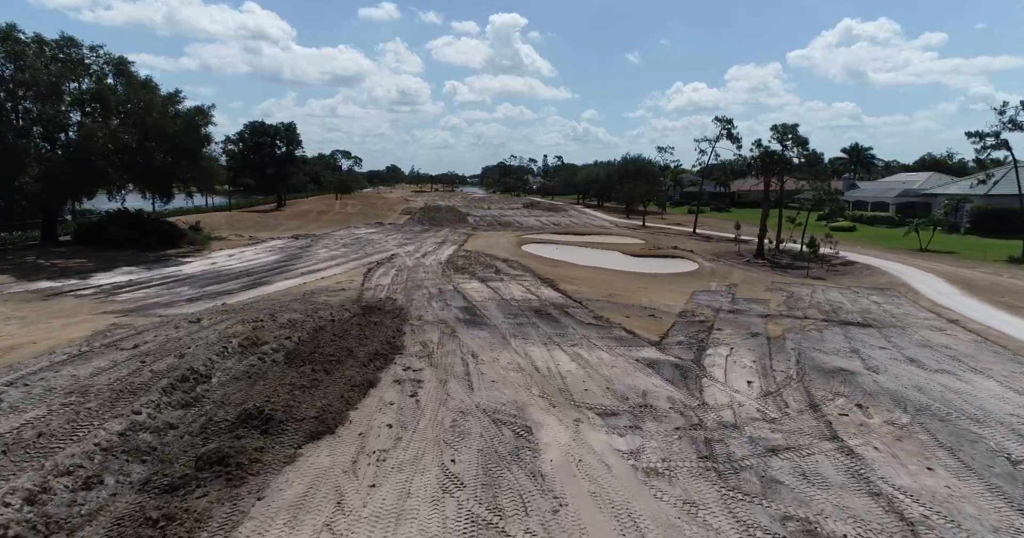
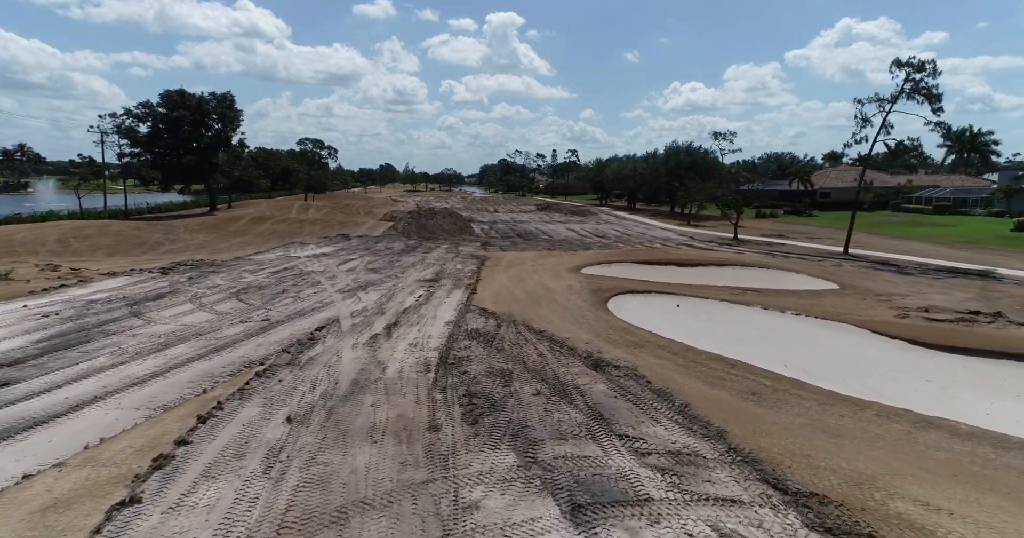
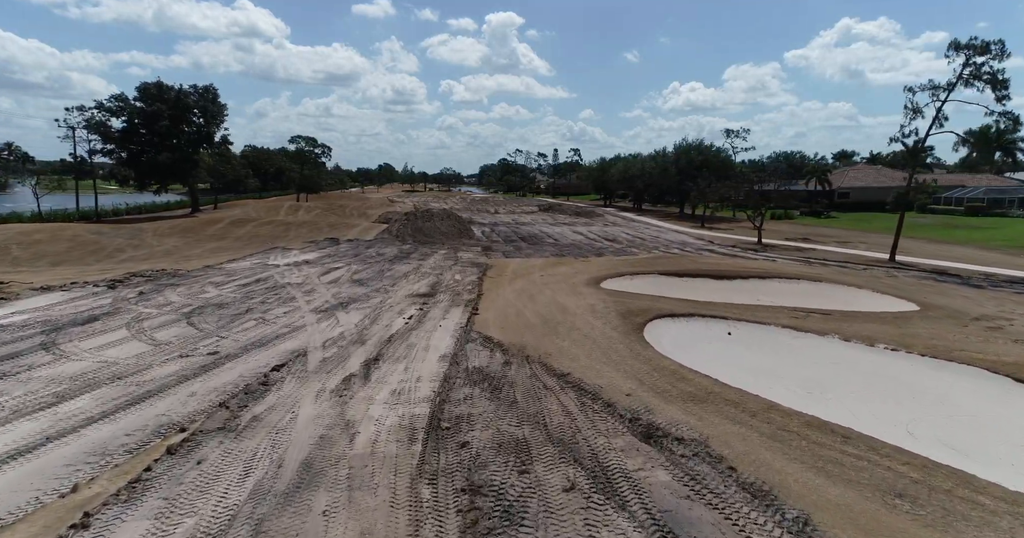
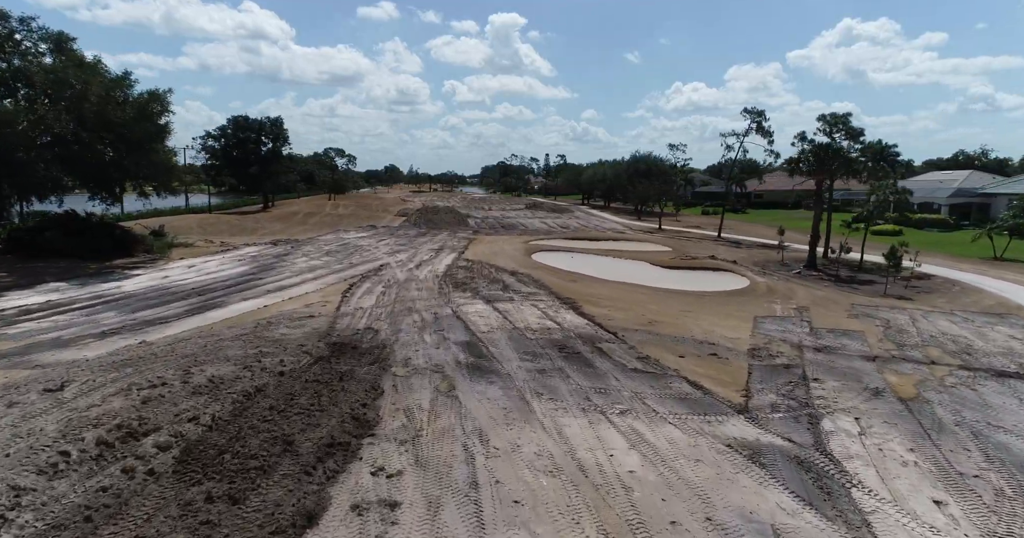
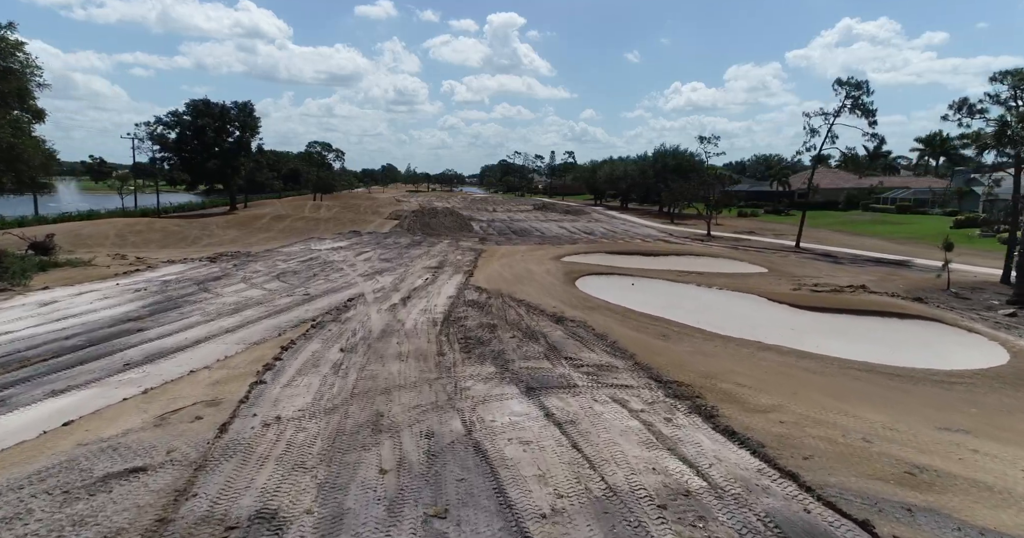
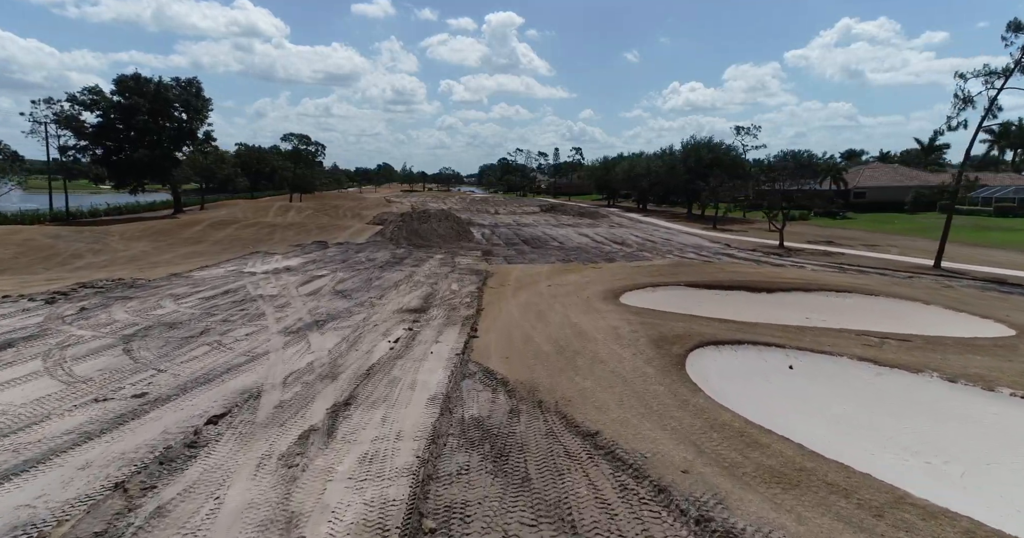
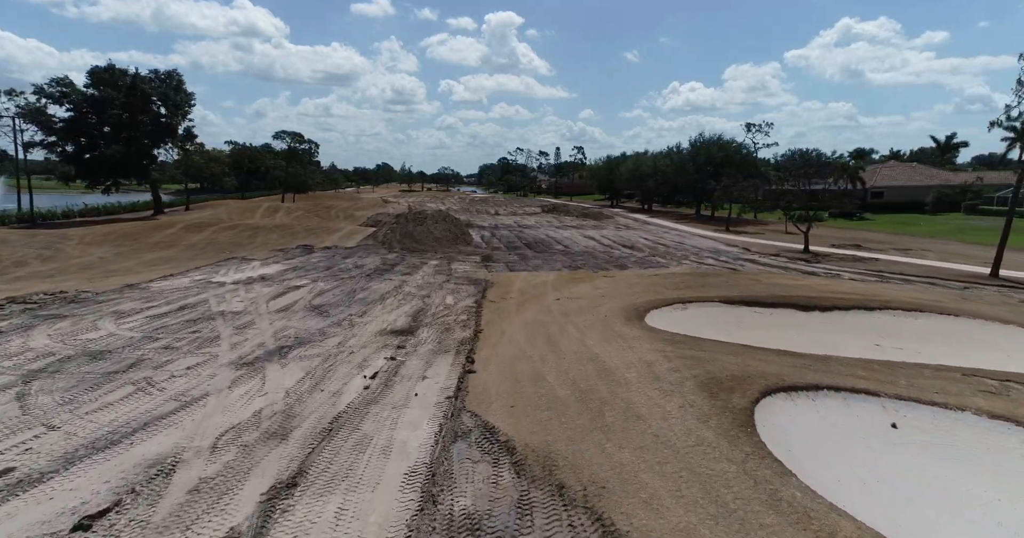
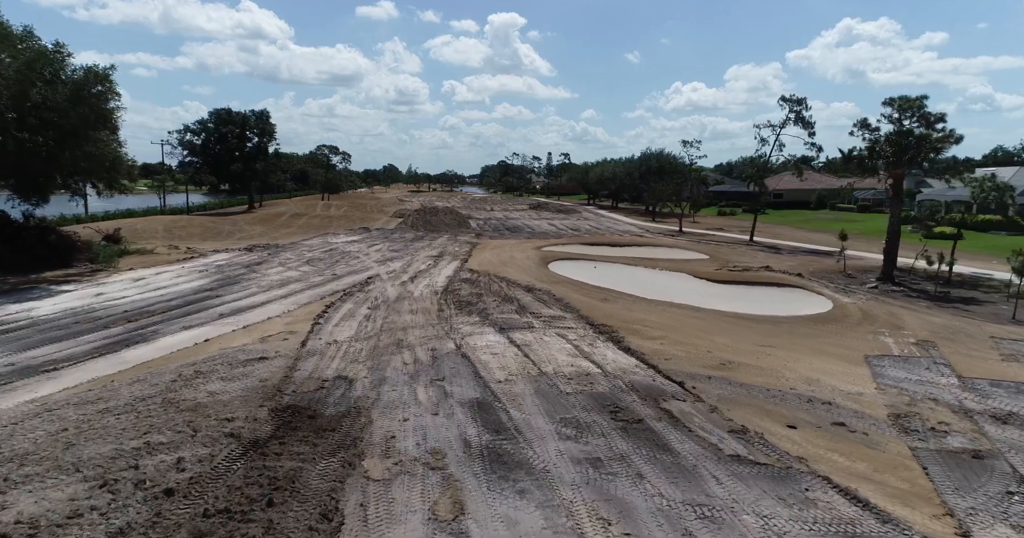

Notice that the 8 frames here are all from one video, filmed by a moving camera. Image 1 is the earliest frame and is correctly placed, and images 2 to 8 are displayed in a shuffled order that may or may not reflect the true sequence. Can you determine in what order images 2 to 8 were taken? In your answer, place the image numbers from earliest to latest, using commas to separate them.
4, 8, 5, 2, 3, 6, 7
